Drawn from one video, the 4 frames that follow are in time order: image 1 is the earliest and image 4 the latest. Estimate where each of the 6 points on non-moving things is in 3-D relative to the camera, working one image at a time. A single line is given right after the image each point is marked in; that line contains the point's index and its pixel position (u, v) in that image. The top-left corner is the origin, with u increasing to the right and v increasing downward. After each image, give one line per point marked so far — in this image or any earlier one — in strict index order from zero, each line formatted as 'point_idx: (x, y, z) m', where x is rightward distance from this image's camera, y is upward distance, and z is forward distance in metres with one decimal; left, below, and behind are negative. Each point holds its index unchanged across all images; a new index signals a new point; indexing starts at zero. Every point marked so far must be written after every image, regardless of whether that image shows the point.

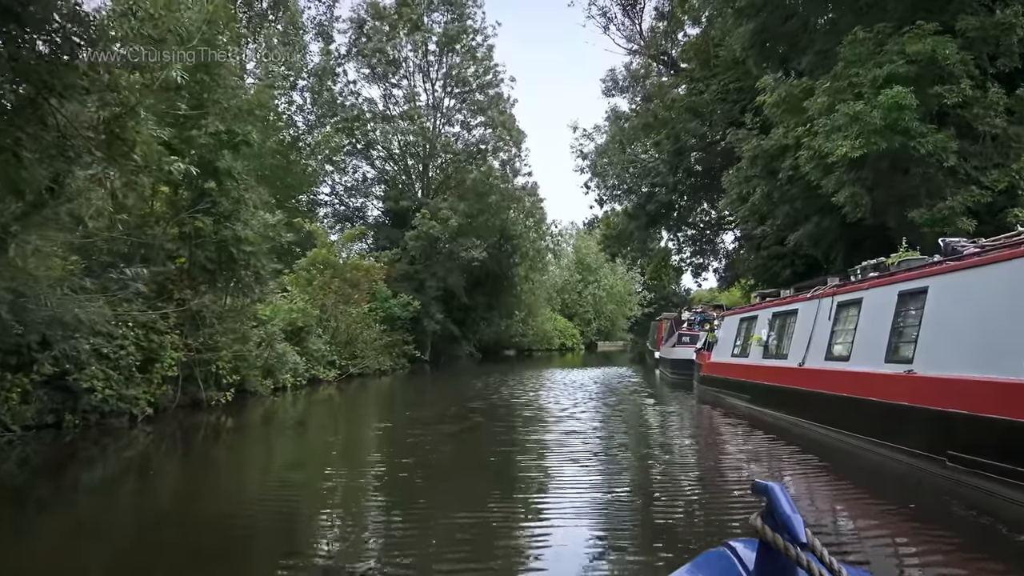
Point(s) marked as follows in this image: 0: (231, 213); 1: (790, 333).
0: (-4.4, +1.2, +12.3) m
1: (+4.1, -0.7, +11.4) m
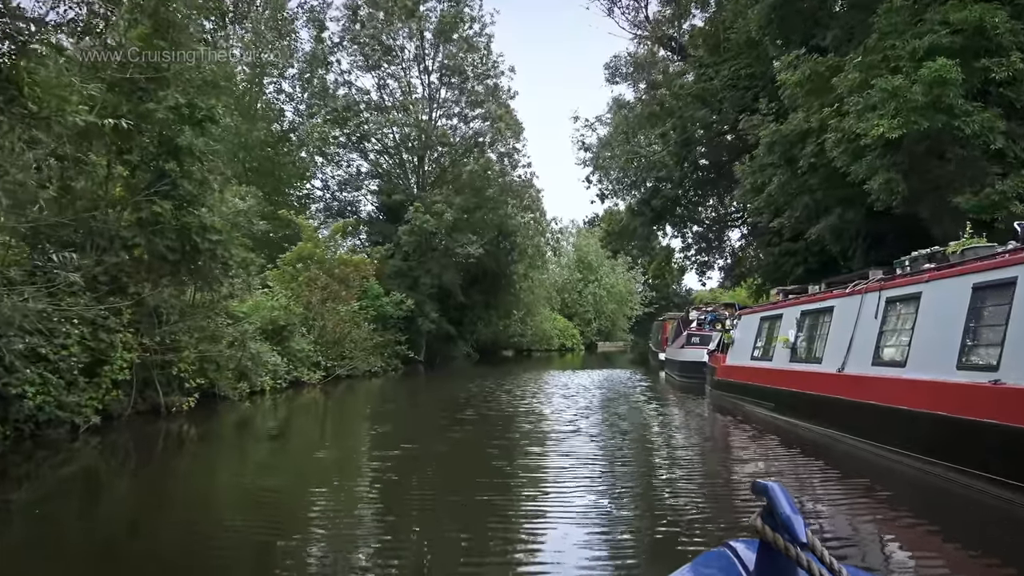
0: (-4.4, +1.3, +11.0) m
1: (+4.0, -0.6, +10.2) m
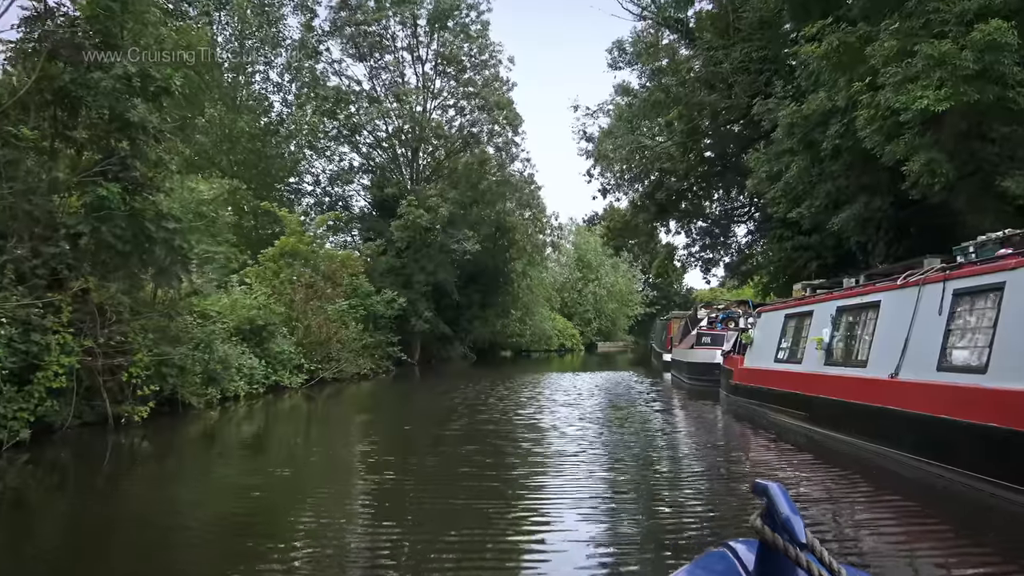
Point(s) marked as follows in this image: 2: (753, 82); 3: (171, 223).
0: (-4.5, +1.3, +9.7) m
1: (+4.0, -0.5, +8.9) m
2: (+6.0, +5.2, +19.8) m
3: (-4.2, +0.8, +9.8) m
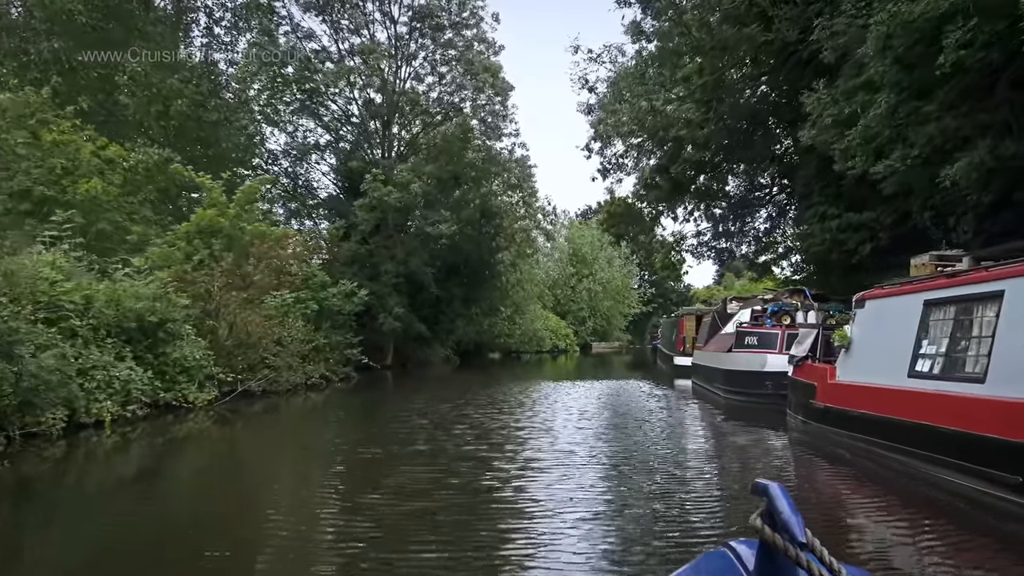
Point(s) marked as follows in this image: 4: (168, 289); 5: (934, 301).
0: (-4.7, +1.6, +5.5) m
1: (+3.8, -0.3, +4.8) m
2: (+5.7, +5.4, +15.7) m
3: (-4.4, +1.1, +5.6) m
4: (-5.6, 0.0, +12.8) m
5: (+3.8, -0.1, +7.3) m
